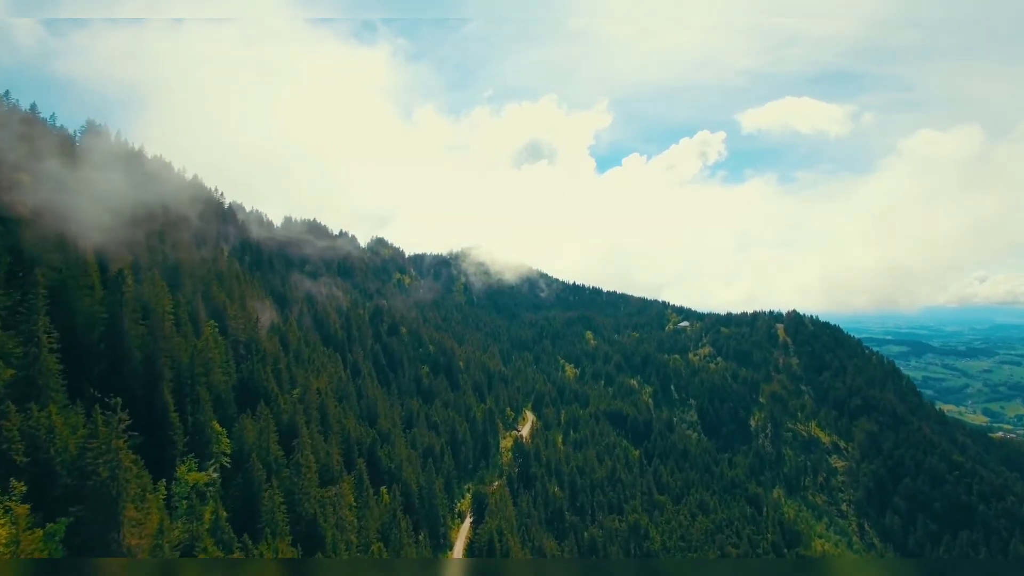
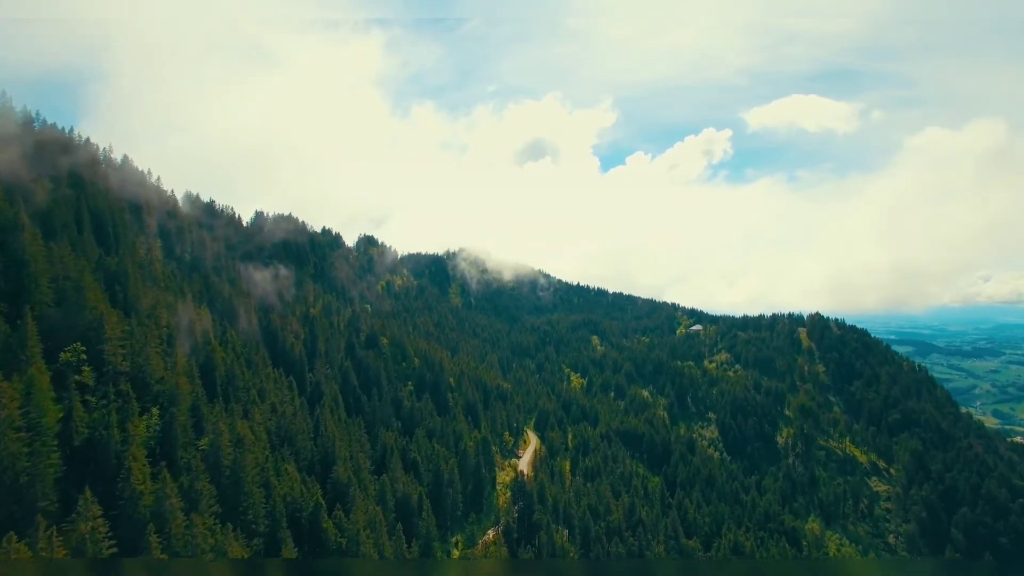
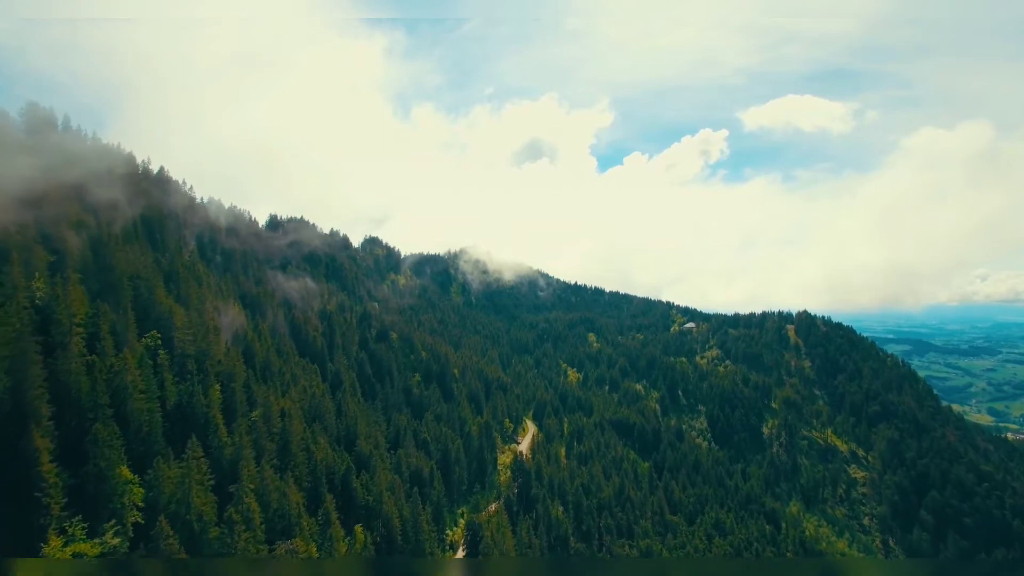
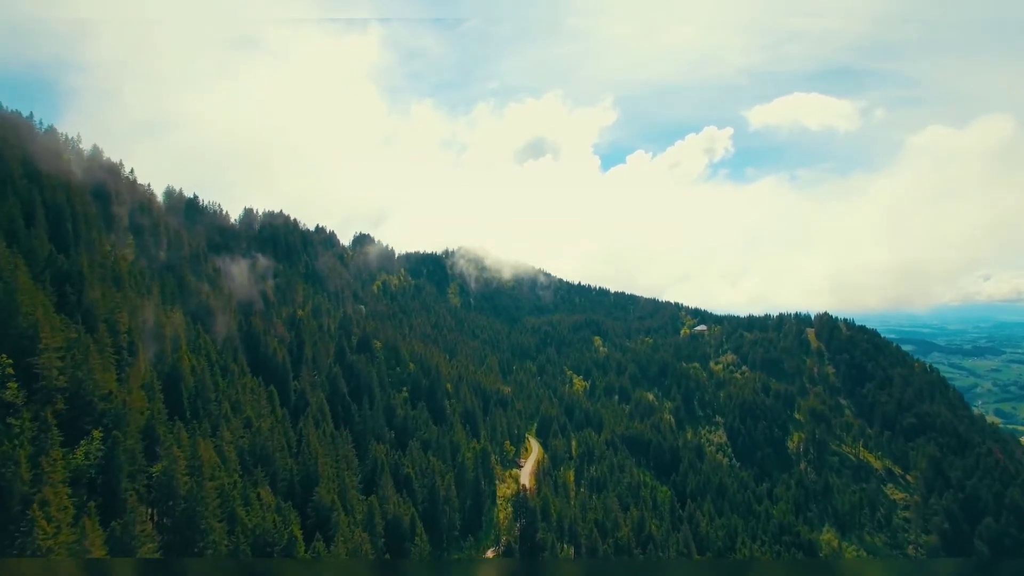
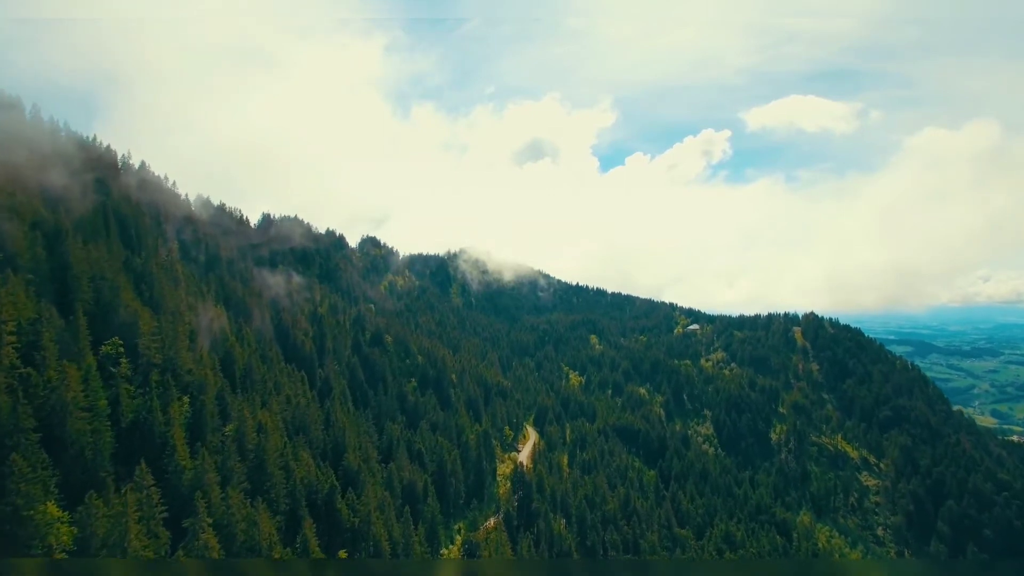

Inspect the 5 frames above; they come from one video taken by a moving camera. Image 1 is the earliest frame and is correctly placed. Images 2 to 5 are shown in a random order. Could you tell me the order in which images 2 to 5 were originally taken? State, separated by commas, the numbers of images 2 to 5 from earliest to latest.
3, 5, 2, 4
